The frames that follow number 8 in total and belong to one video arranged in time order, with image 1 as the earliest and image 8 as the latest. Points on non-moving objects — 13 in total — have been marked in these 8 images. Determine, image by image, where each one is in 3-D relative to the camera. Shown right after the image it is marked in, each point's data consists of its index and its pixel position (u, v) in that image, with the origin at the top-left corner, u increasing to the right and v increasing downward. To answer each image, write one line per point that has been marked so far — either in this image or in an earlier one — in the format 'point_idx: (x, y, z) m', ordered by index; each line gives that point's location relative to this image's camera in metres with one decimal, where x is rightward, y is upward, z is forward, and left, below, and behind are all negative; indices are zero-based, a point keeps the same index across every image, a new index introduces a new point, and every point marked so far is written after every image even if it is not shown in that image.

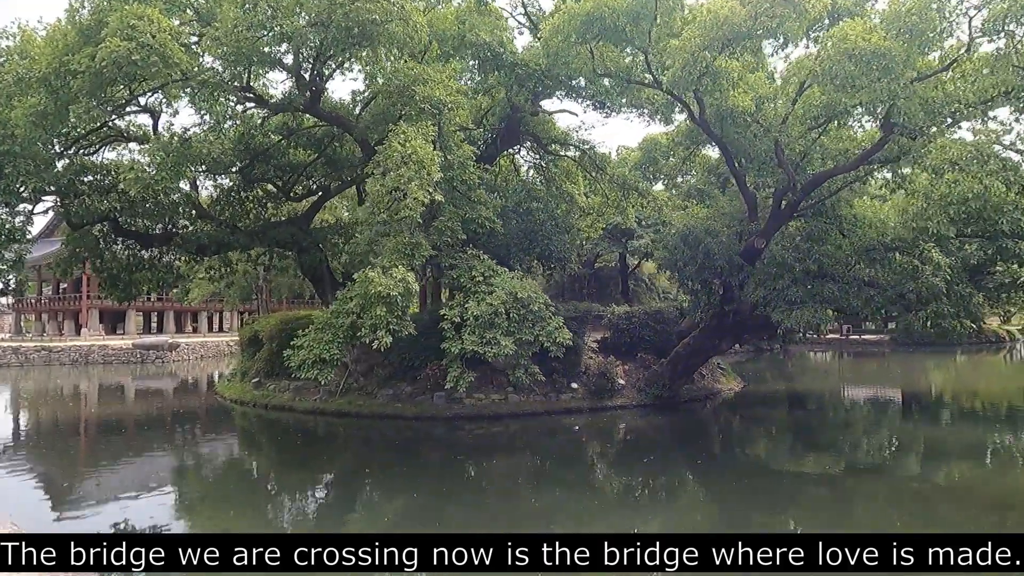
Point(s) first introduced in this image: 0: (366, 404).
0: (-3.3, -2.7, +15.4) m
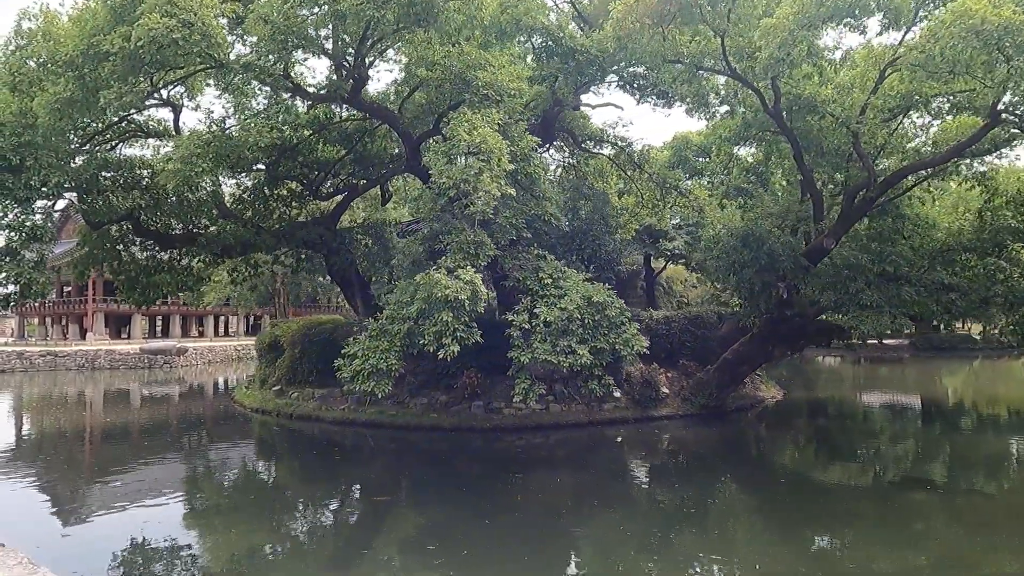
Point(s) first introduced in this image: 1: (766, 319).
0: (-2.4, -2.8, +14.6) m
1: (+5.1, -0.6, +13.2) m
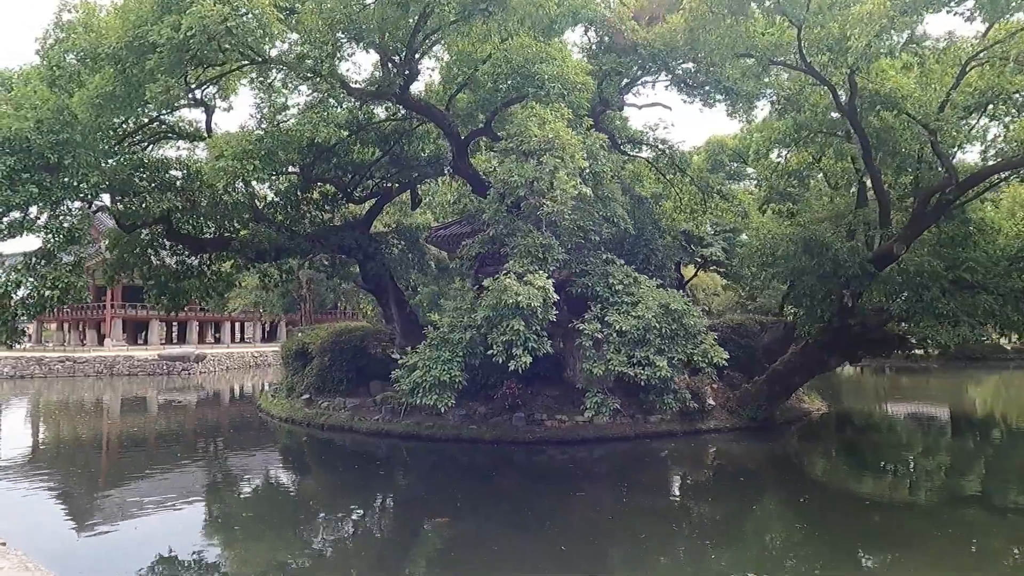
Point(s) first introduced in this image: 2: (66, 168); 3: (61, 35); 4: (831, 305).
0: (-1.5, -2.9, +14.1) m
1: (+6.0, -0.8, +12.6) m
2: (-5.7, +1.5, +8.5) m
3: (-6.4, +3.6, +9.5) m
4: (+5.6, -0.3, +11.7) m
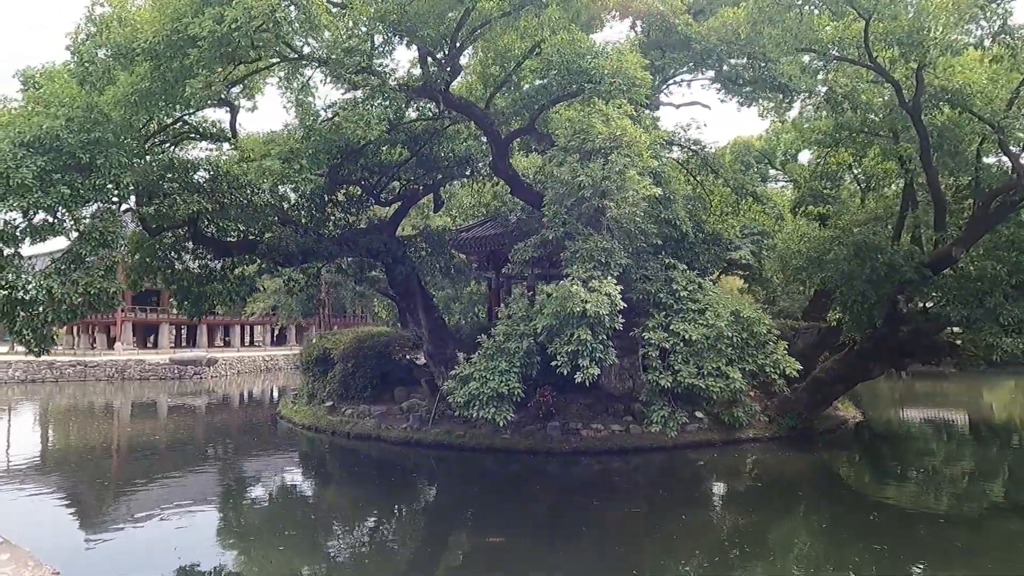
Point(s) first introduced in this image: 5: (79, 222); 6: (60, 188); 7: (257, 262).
0: (-0.9, -3.0, +13.7) m
1: (+6.6, -0.9, +12.2) m
2: (-5.1, +1.5, +8.1) m
3: (-5.7, +3.6, +9.1) m
4: (+6.3, -0.4, +11.3) m
5: (-5.3, +0.8, +8.1) m
6: (-5.3, +1.2, +7.8) m
7: (-5.2, +0.5, +13.4) m
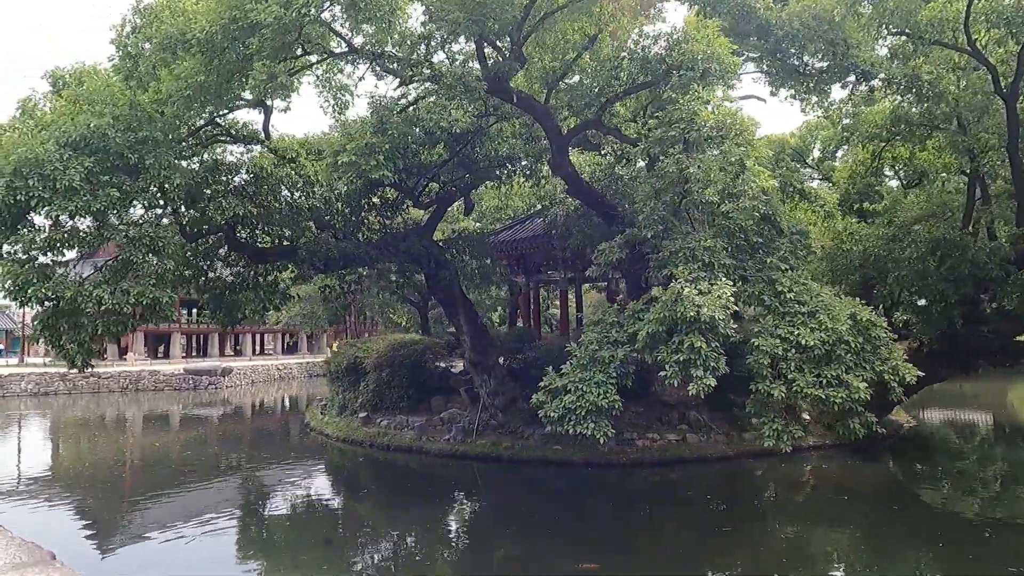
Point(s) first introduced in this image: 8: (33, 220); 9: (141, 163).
0: (+0.1, -3.1, +13.1) m
1: (+7.6, -0.8, +11.6) m
2: (-4.2, +1.4, +7.6) m
3: (-4.8, +3.4, +8.6) m
4: (+7.2, -0.4, +10.7) m
5: (-4.4, +0.7, +7.5) m
6: (-4.4, +1.1, +7.2) m
7: (-4.3, +0.4, +12.9) m
8: (-5.2, +0.7, +7.3) m
9: (-4.3, +1.4, +7.6) m
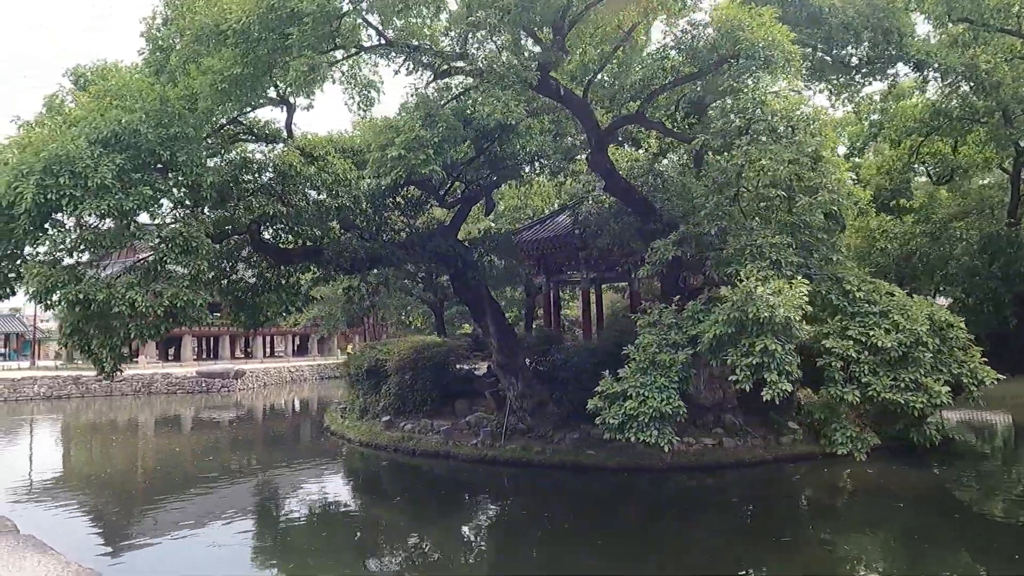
0: (+0.7, -3.1, +12.8) m
1: (+8.1, -0.8, +11.2) m
2: (-3.7, +1.3, +7.3) m
3: (-4.3, +3.4, +8.3) m
4: (+7.7, -0.3, +10.3) m
5: (-3.9, +0.7, +7.2) m
6: (-3.9, +1.1, +7.0) m
7: (-3.8, +0.4, +12.6) m
8: (-4.7, +0.7, +7.0) m
9: (-3.8, +1.4, +7.3) m
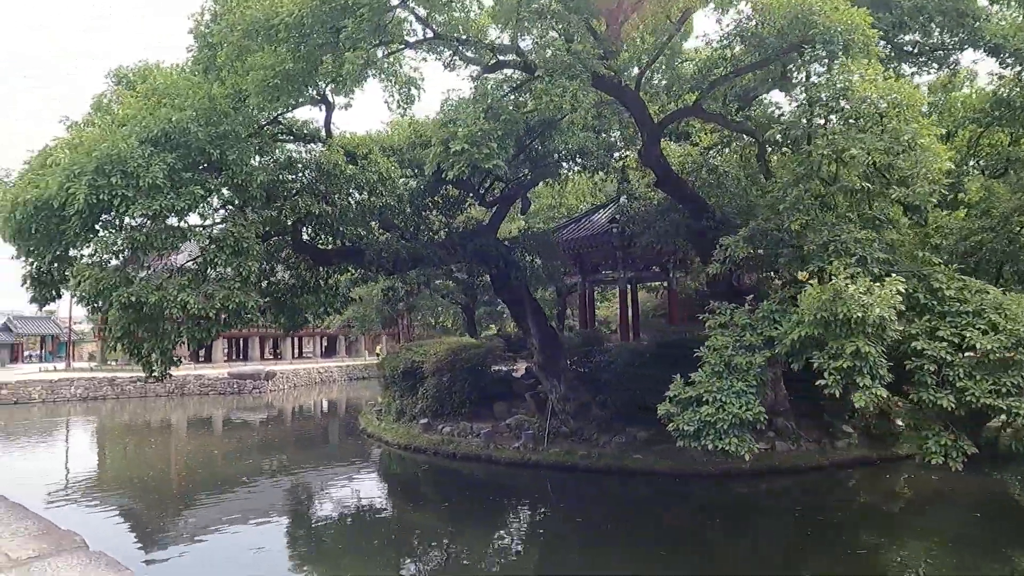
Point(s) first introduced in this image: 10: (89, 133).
0: (+1.5, -3.1, +12.5) m
1: (+8.9, -0.8, +10.6) m
2: (-3.0, +1.3, +7.1) m
3: (-3.7, +3.4, +8.2) m
4: (+8.5, -0.3, +9.8) m
5: (-3.3, +0.7, +7.1) m
6: (-3.3, +1.0, +6.8) m
7: (-3.0, +0.3, +12.4) m
8: (-4.1, +0.7, +6.8) m
9: (-3.1, +1.4, +7.2) m
10: (-4.6, +1.7, +7.2) m
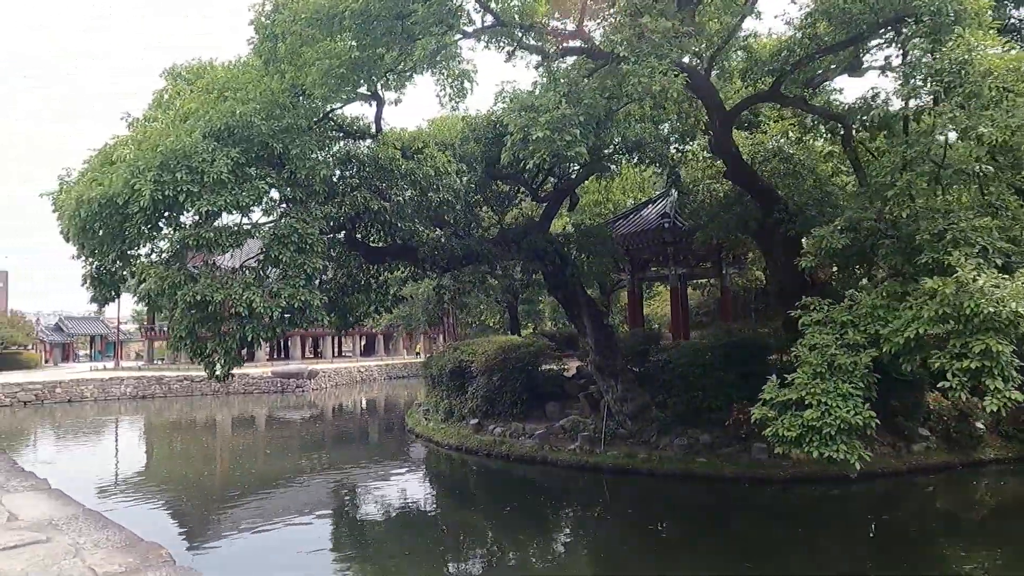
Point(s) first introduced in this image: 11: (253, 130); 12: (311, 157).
0: (+2.5, -3.1, +12.0) m
1: (+9.8, -0.7, +9.9) m
2: (-2.3, +1.3, +6.9) m
3: (-2.9, +3.4, +8.0) m
4: (+9.3, -0.2, +9.0) m
5: (-2.5, +0.7, +6.9) m
6: (-2.5, +1.1, +6.6) m
7: (-2.0, +0.4, +12.2) m
8: (-3.4, +0.7, +6.7) m
9: (-2.4, +1.4, +7.0) m
10: (-3.9, +1.7, +7.0) m
11: (-2.7, +1.6, +6.8) m
12: (-2.2, +1.4, +7.2) m
